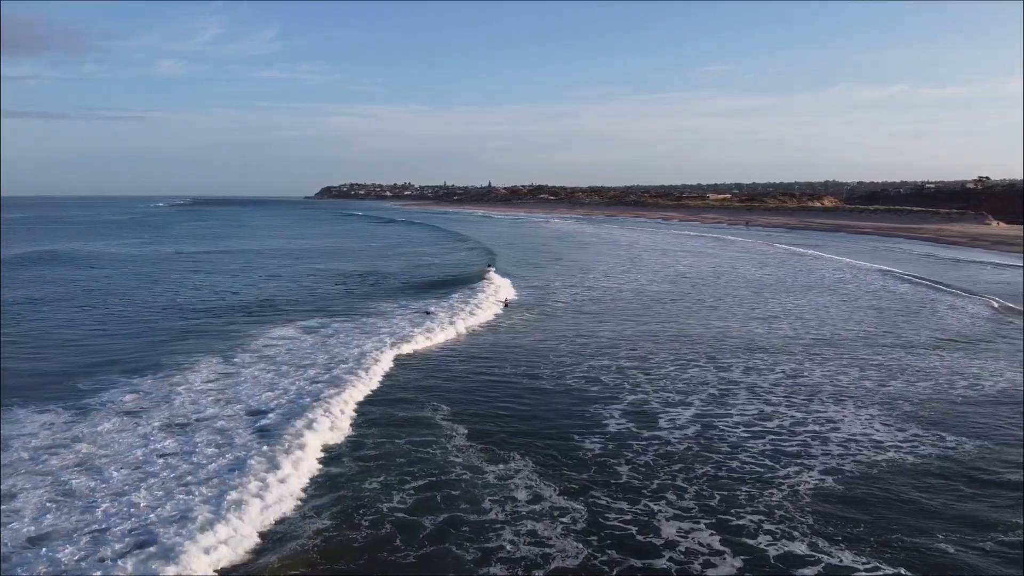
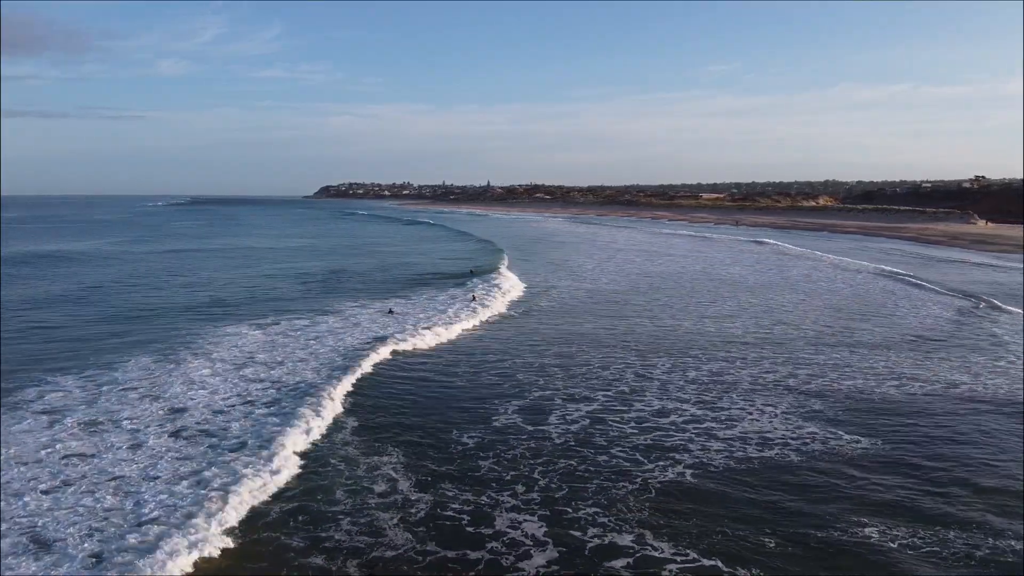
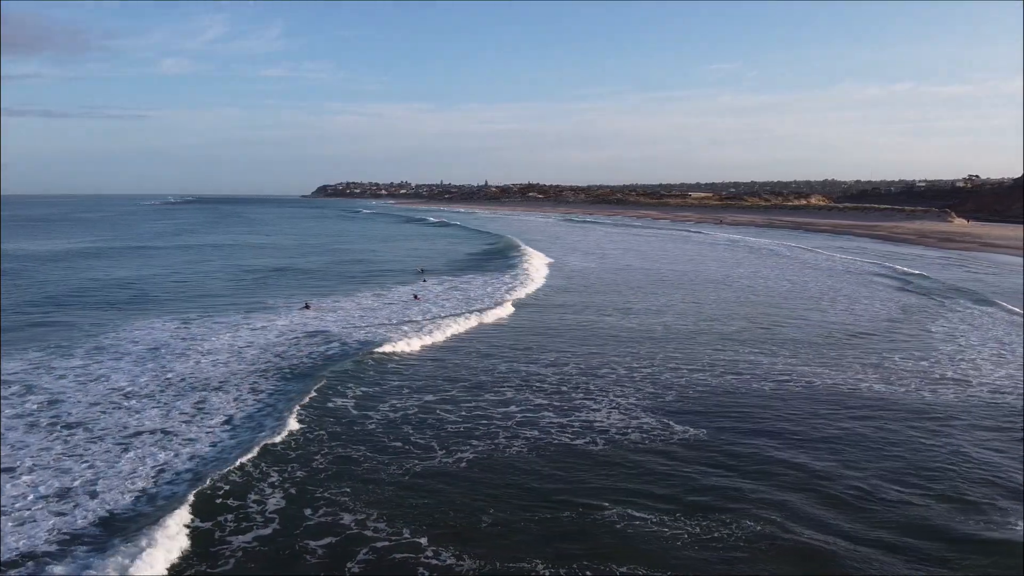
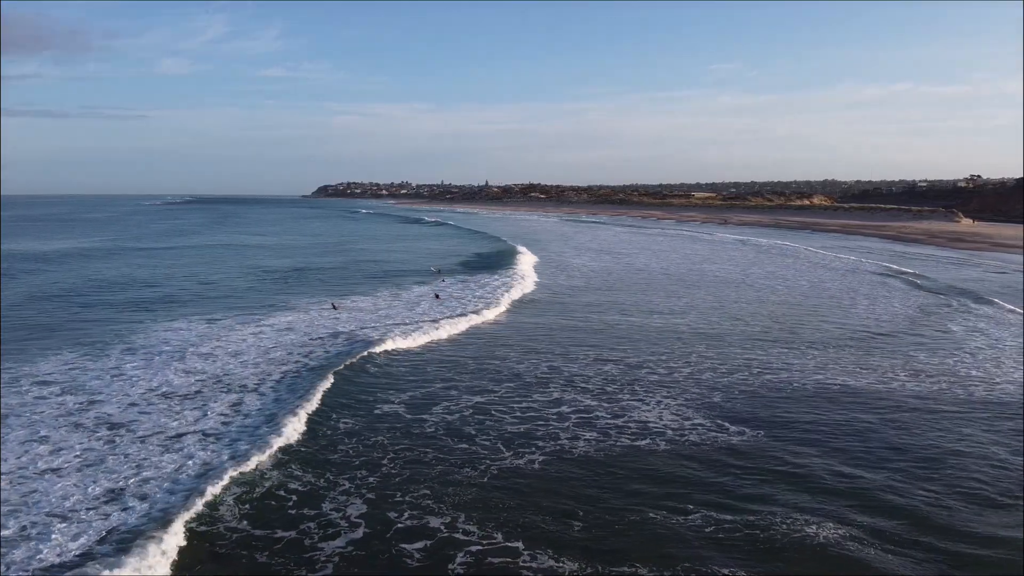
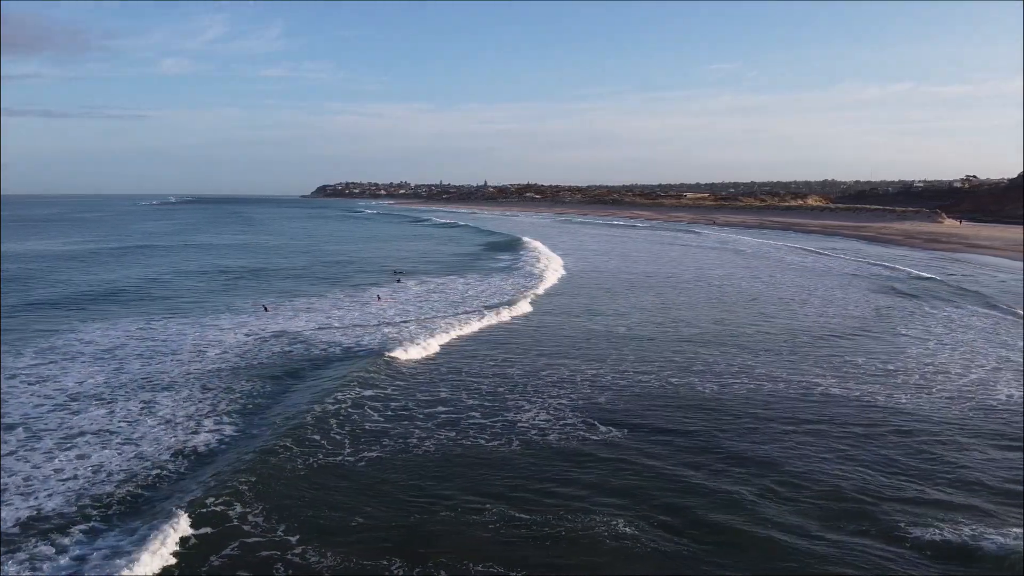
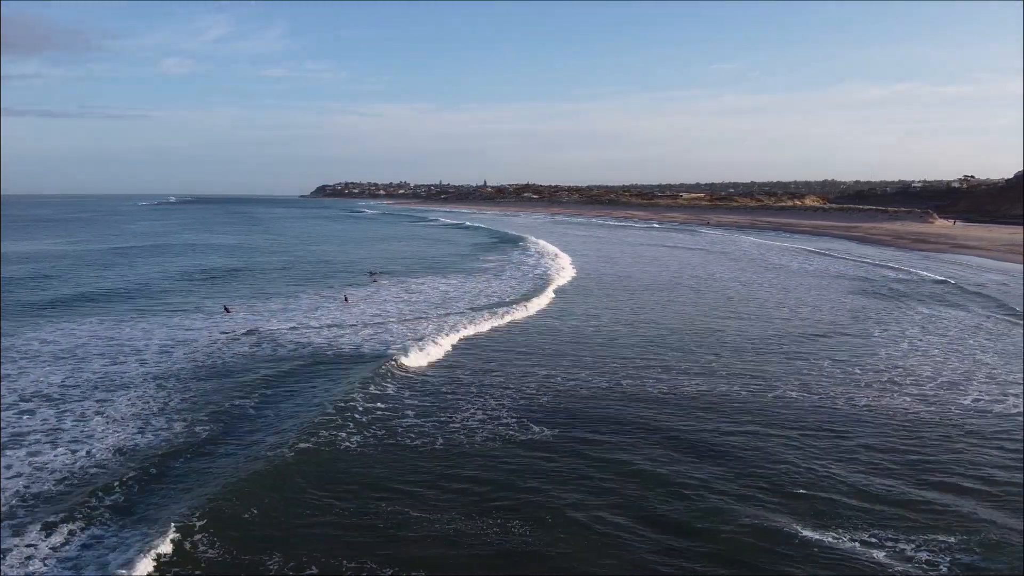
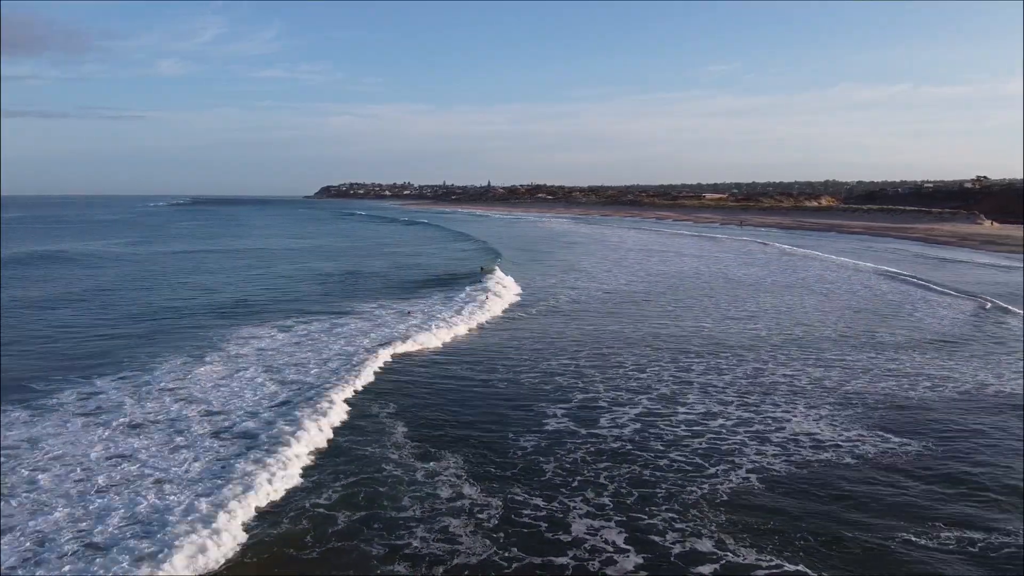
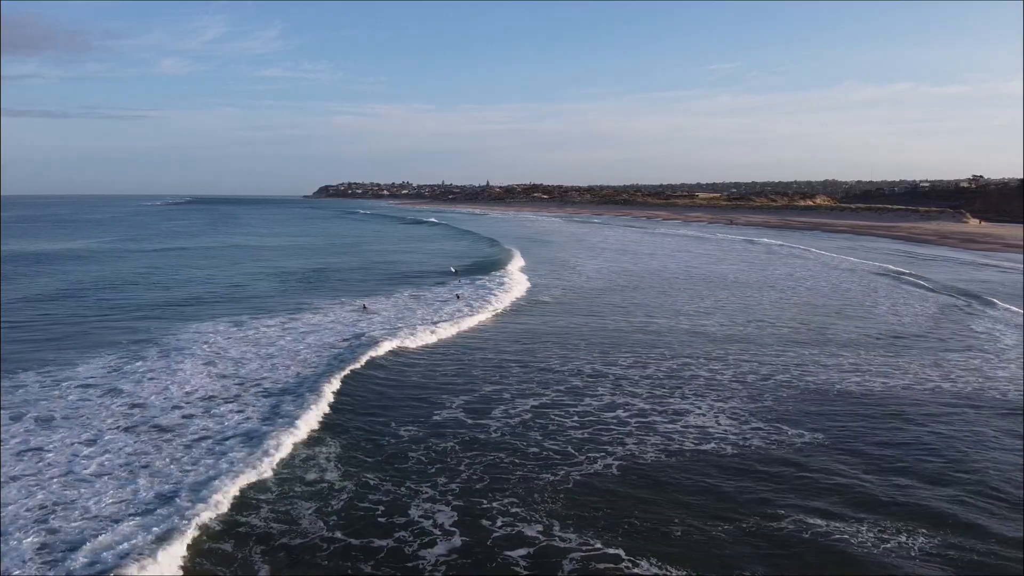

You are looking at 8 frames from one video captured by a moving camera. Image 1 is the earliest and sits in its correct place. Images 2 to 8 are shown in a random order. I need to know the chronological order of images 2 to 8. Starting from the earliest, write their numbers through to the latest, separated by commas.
7, 2, 8, 4, 3, 5, 6
